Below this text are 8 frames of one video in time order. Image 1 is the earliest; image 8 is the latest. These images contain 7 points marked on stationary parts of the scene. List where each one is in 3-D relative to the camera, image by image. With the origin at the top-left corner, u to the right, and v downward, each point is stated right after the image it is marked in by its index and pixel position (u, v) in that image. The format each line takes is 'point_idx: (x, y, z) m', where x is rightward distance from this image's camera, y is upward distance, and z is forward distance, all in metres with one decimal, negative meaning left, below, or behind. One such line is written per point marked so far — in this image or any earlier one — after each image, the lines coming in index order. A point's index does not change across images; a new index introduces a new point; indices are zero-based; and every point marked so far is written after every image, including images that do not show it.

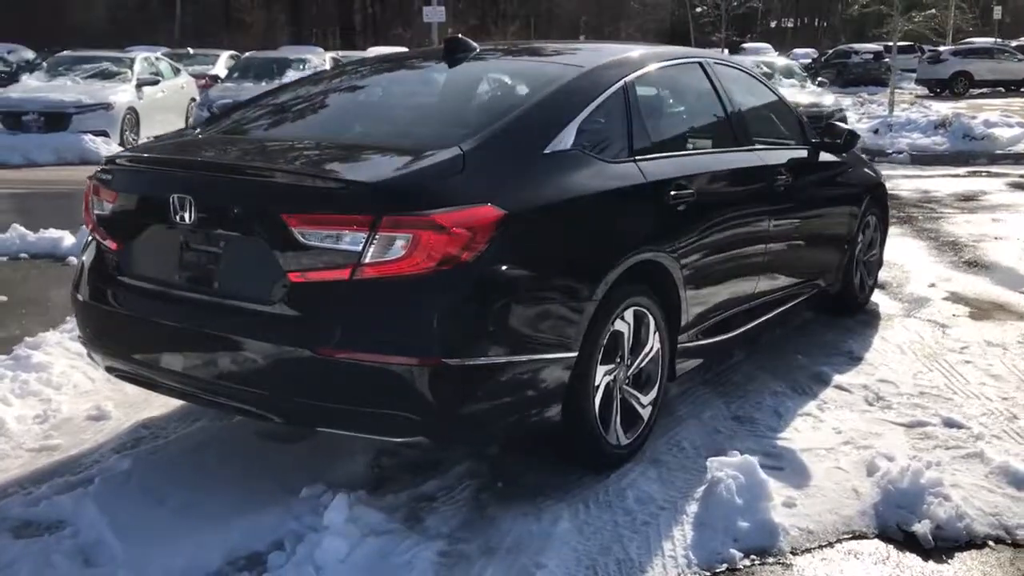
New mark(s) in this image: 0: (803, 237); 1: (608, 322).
0: (+1.6, +0.3, +5.6) m
1: (+0.3, -0.1, +3.7) m
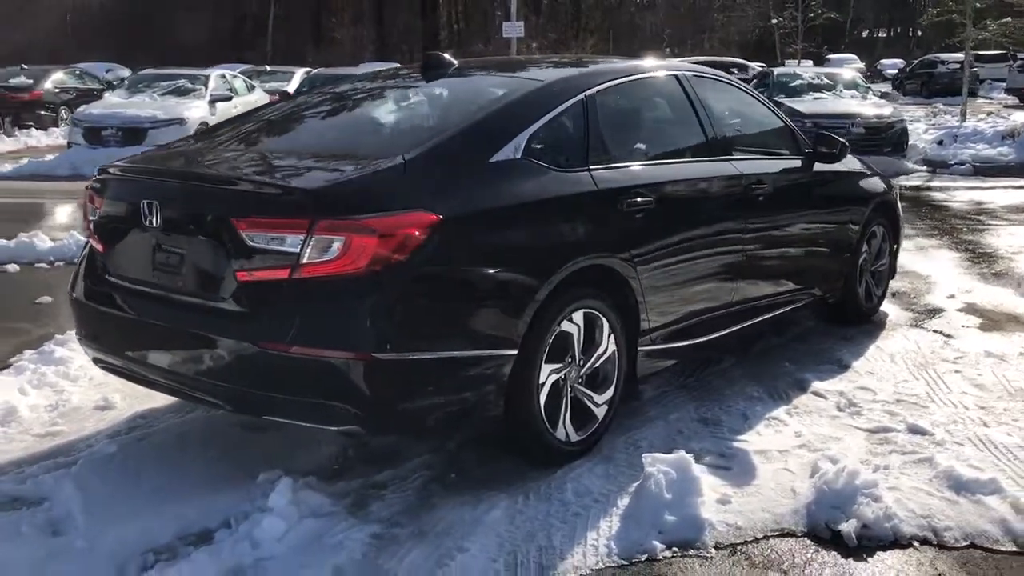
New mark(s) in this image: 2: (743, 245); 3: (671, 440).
0: (+1.6, +0.3, +5.7) m
1: (+0.1, -0.1, +3.9) m
2: (+1.1, +0.2, +5.2) m
3: (+0.7, -0.7, +4.4) m
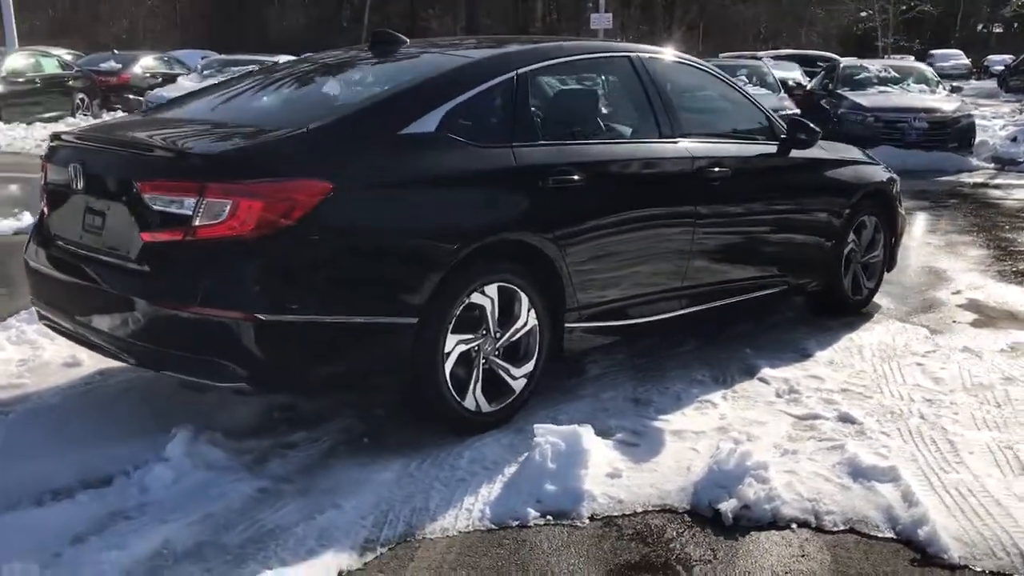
0: (+1.4, +0.3, +5.6) m
1: (-0.2, 0.0, +4.0) m
2: (+0.9, +0.3, +5.1) m
3: (+0.4, -0.6, +4.4) m
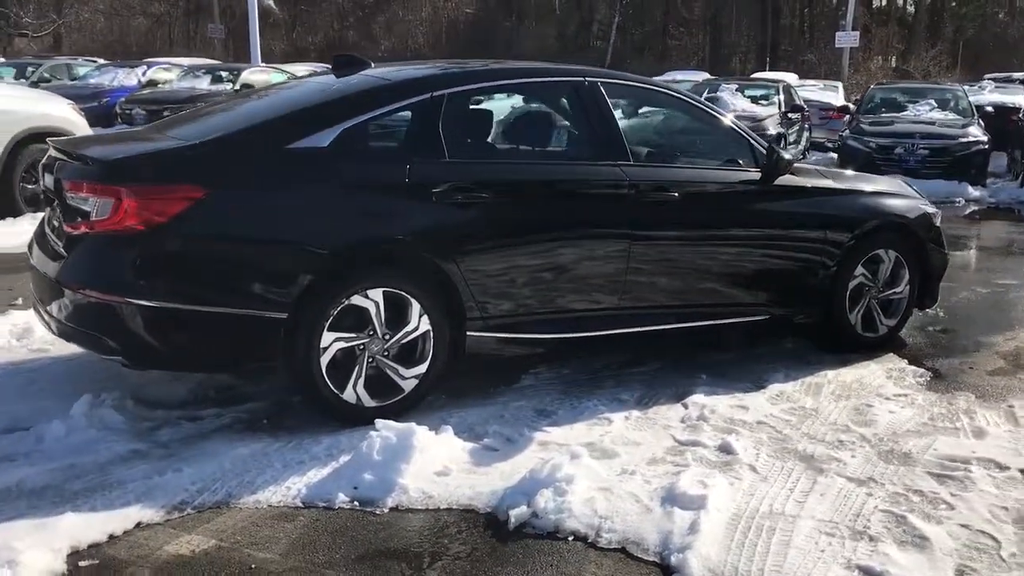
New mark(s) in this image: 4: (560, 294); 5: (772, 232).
0: (+1.2, +0.2, +5.6) m
1: (-0.8, 0.0, +4.4) m
2: (+0.6, +0.2, +5.2) m
3: (-0.2, -0.6, +4.6) m
4: (+0.2, 0.0, +5.1) m
5: (+1.5, +0.3, +5.7) m
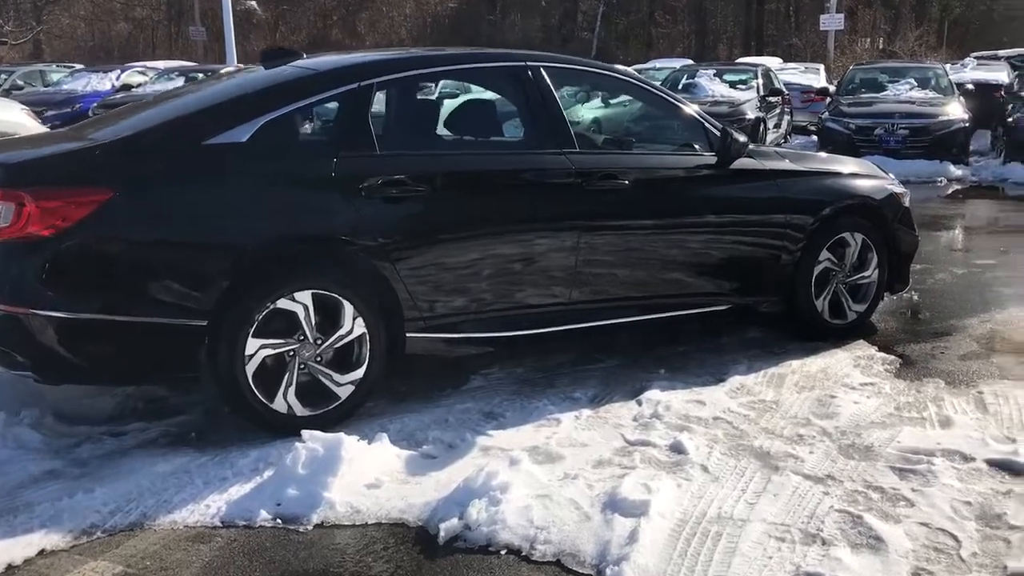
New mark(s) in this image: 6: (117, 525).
0: (+0.9, +0.2, +5.4) m
1: (-1.0, 0.0, +4.1) m
2: (+0.4, +0.2, +5.0) m
3: (-0.4, -0.6, +4.4) m
4: (0.0, 0.0, +4.8) m
5: (+1.2, +0.4, +5.5) m
6: (-1.4, -0.8, +3.5) m
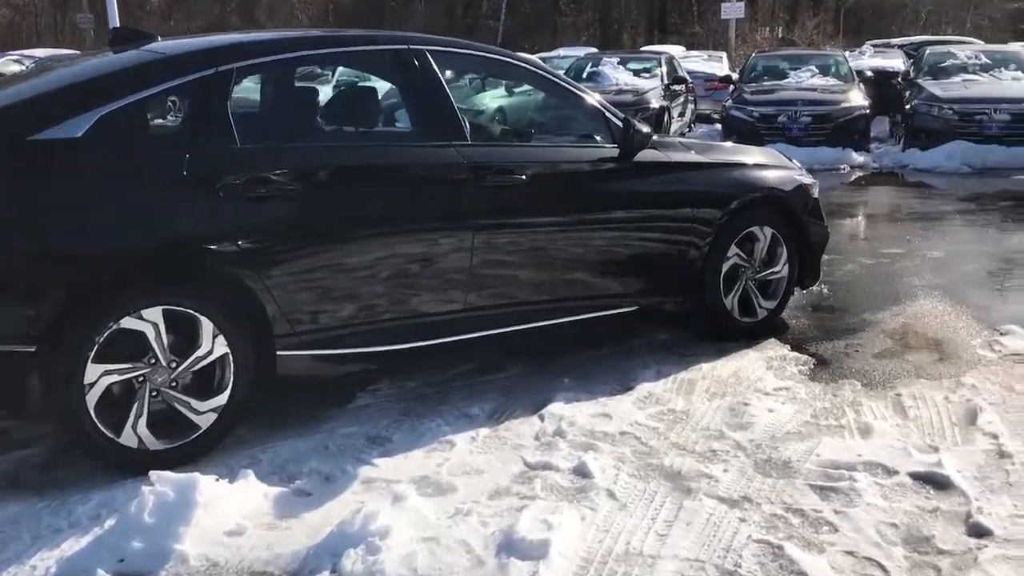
0: (+0.4, +0.2, +5.0) m
1: (-1.5, -0.1, +3.6) m
2: (-0.2, +0.2, +4.5) m
3: (-0.9, -0.7, +3.9) m
4: (-0.5, 0.0, +4.4) m
5: (+0.6, +0.4, +5.1) m
6: (-1.8, -0.9, +3.0) m
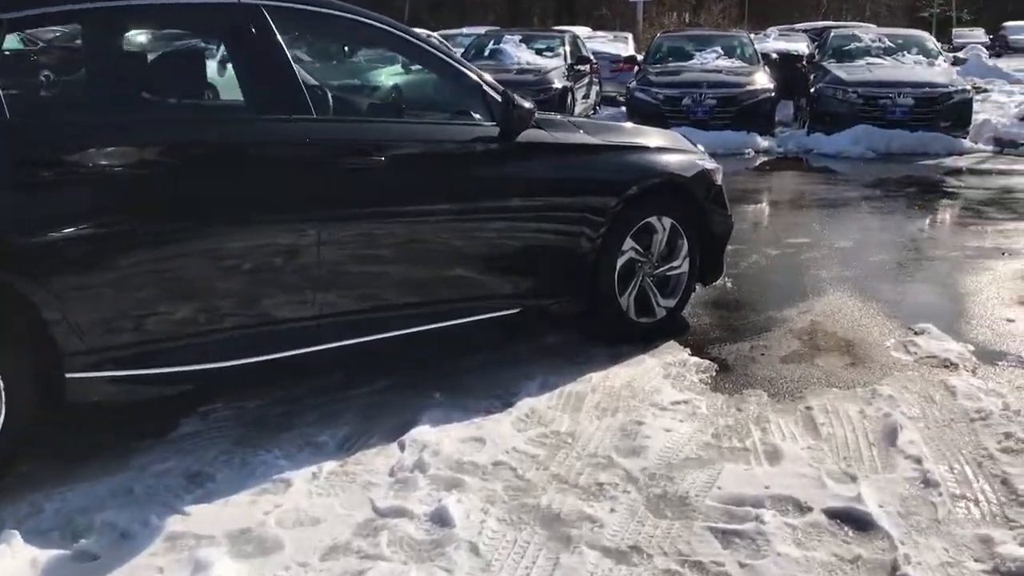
0: (-0.2, +0.2, +4.3) m
1: (-1.9, -0.1, +2.8) m
2: (-0.7, +0.2, +3.8) m
3: (-1.3, -0.7, +3.2) m
4: (-1.1, -0.1, +3.6) m
5: (0.0, +0.4, +4.5) m
6: (-2.2, -1.0, +2.1) m
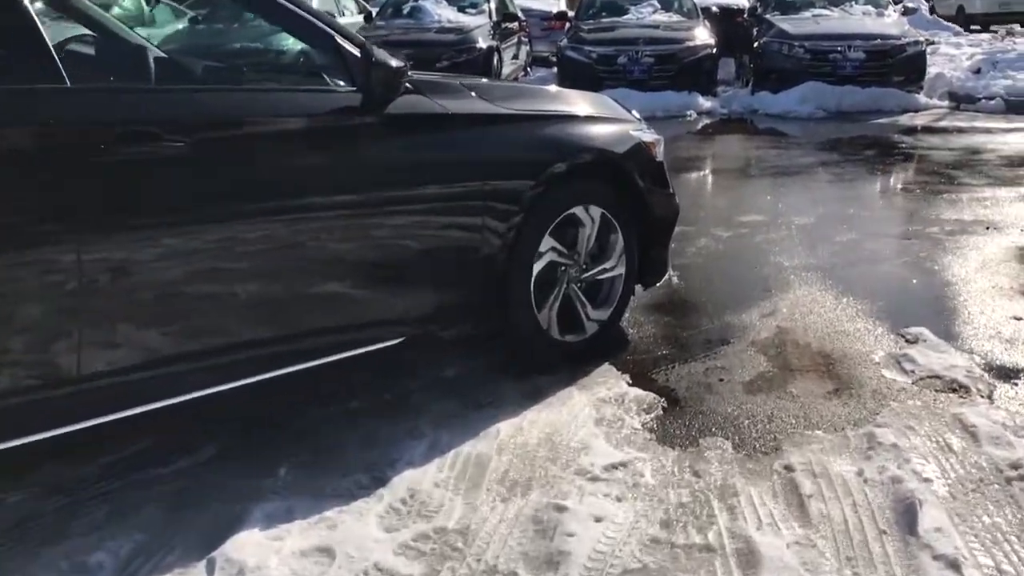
0: (-0.6, +0.1, +3.1) m
1: (-2.3, -0.3, +1.5) m
2: (-1.1, +0.1, +2.6) m
3: (-1.7, -0.9, +2.0) m
4: (-1.4, -0.2, +2.4) m
5: (-0.4, +0.3, +3.3) m
6: (-2.4, -1.2, +0.9) m
